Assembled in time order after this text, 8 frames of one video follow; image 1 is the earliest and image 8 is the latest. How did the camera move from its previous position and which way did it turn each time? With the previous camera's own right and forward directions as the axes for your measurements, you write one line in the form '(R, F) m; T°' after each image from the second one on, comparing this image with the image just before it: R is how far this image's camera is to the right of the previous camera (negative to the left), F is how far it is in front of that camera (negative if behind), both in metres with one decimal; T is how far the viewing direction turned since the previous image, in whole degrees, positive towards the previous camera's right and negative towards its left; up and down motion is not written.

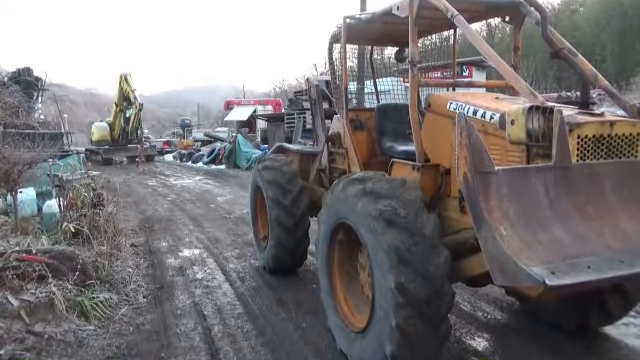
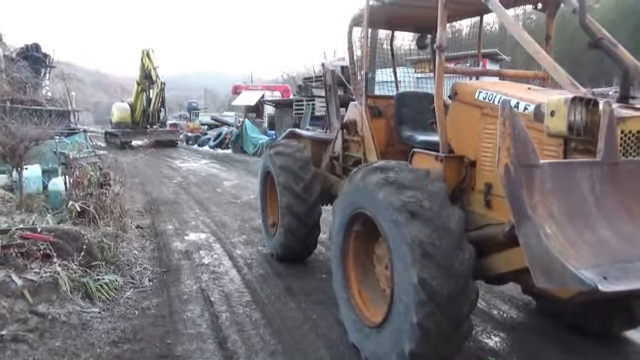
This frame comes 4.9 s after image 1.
(-0.1, +0.1) m; 0°
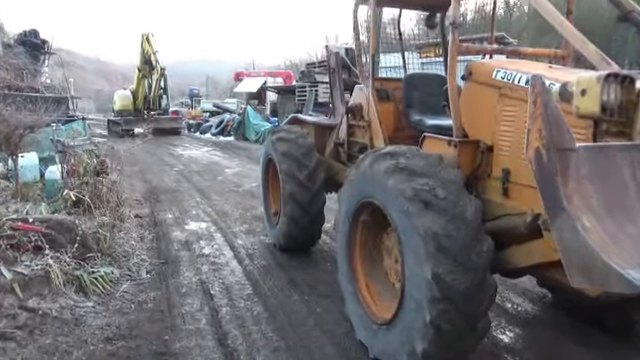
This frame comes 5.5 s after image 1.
(0.0, +0.2) m; 0°
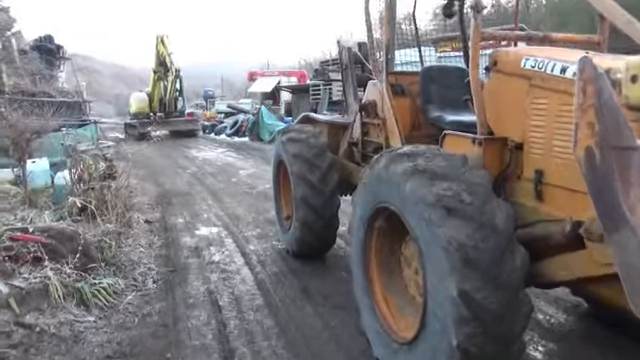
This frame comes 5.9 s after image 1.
(0.0, +0.3) m; -2°
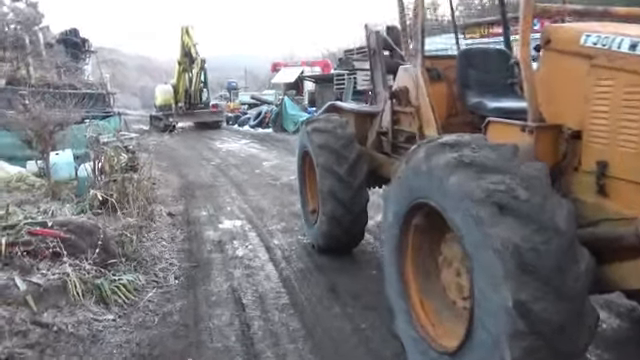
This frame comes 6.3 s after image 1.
(0.0, +0.2) m; -3°
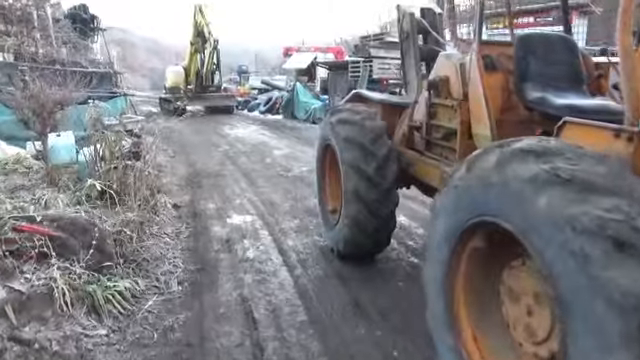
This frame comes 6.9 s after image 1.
(-0.2, +0.5) m; -1°
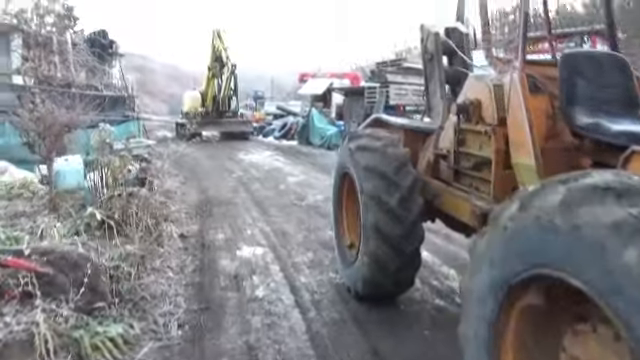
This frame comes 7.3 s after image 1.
(0.0, +0.4) m; -2°
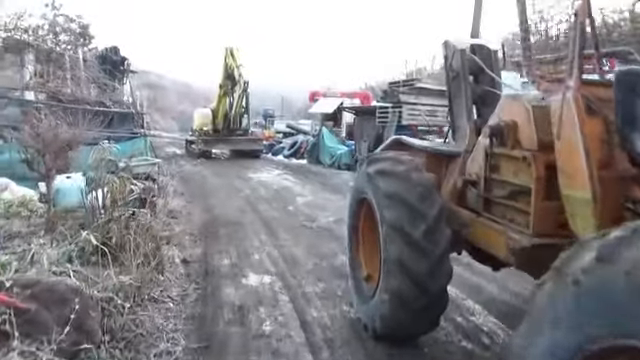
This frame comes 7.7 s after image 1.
(-0.1, +0.3) m; -1°
